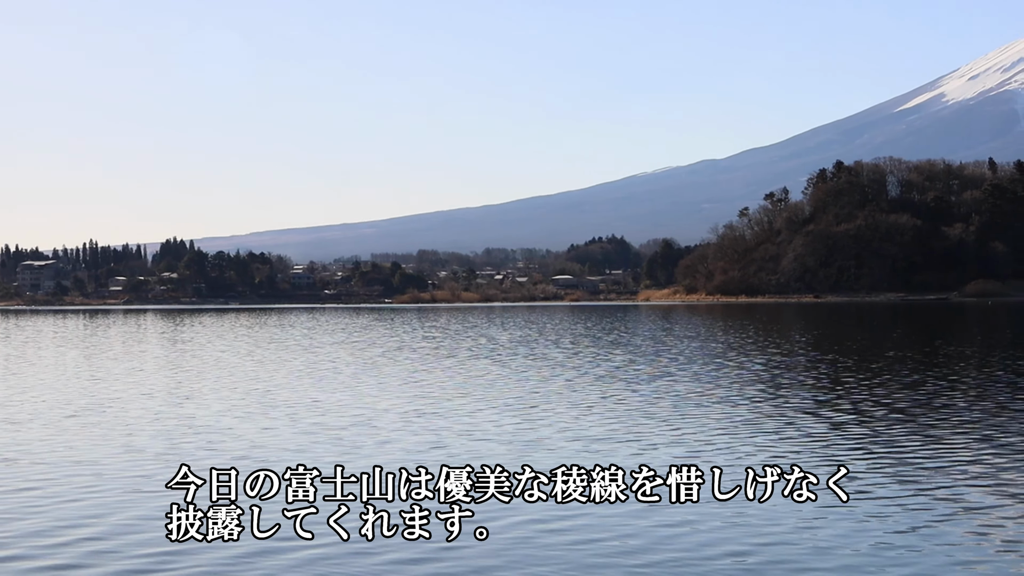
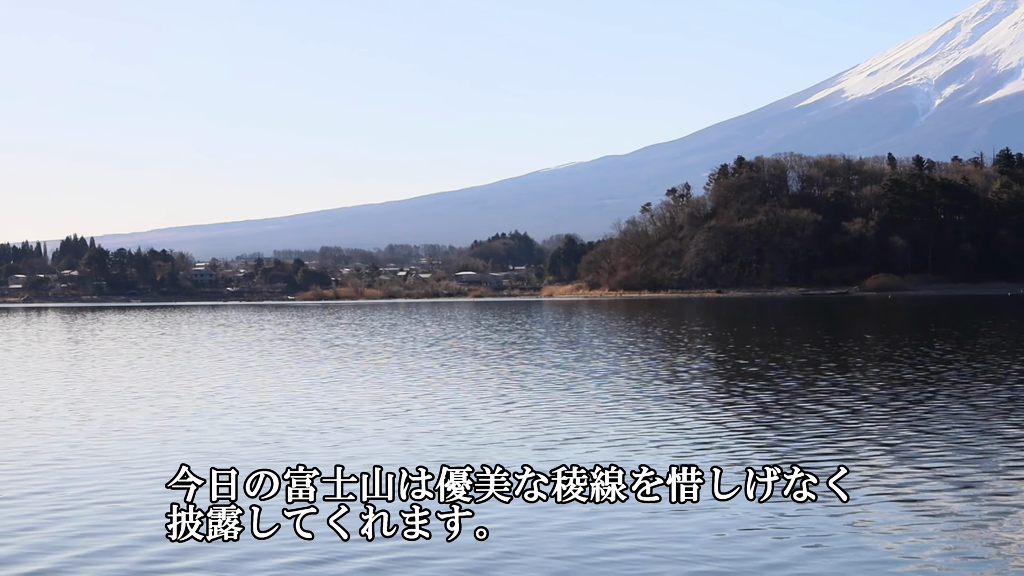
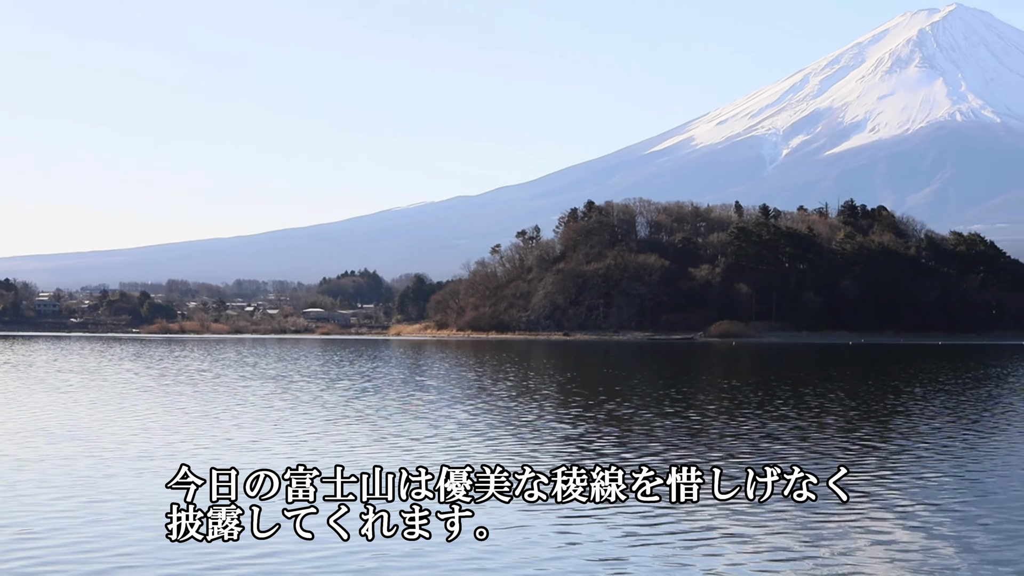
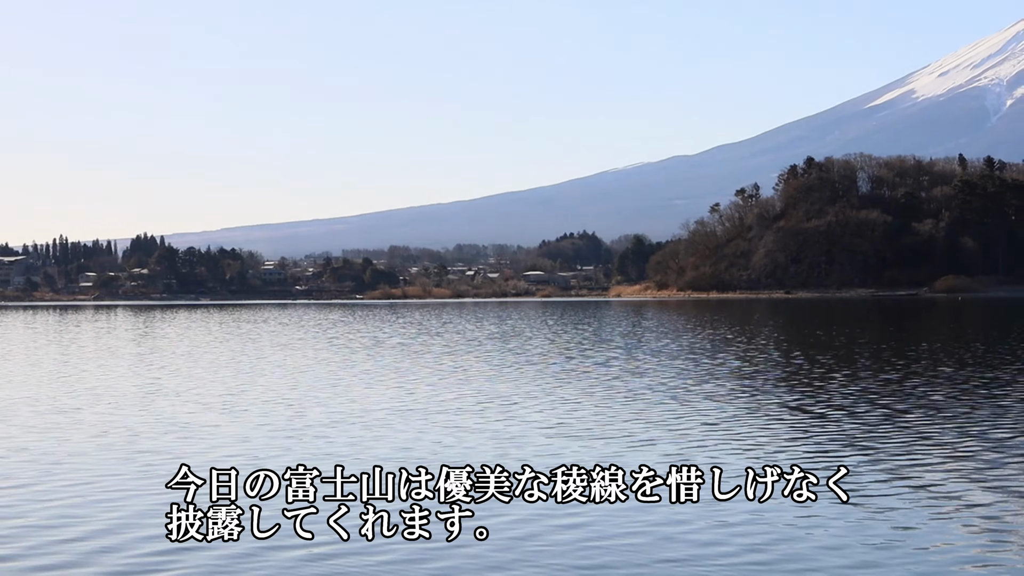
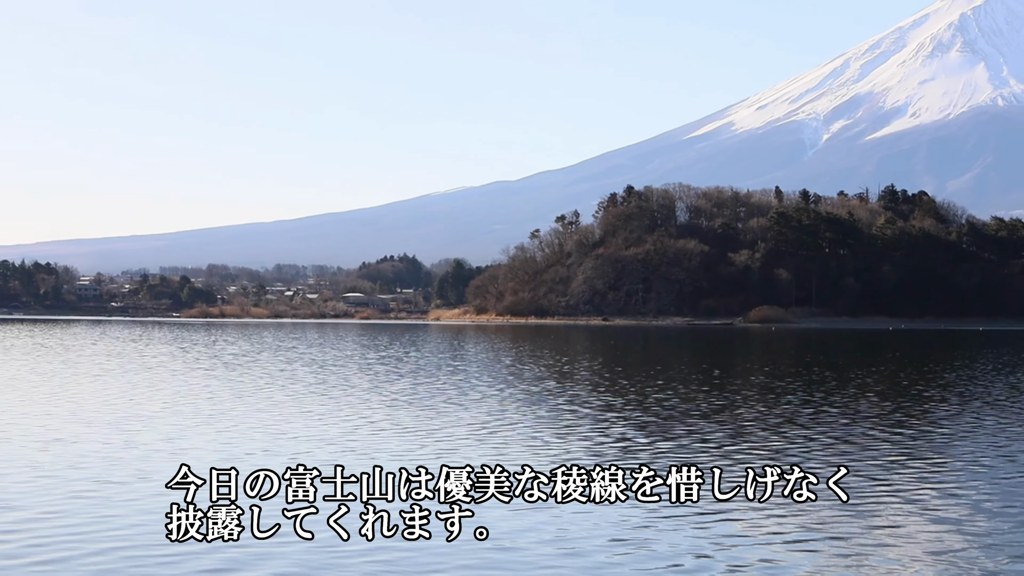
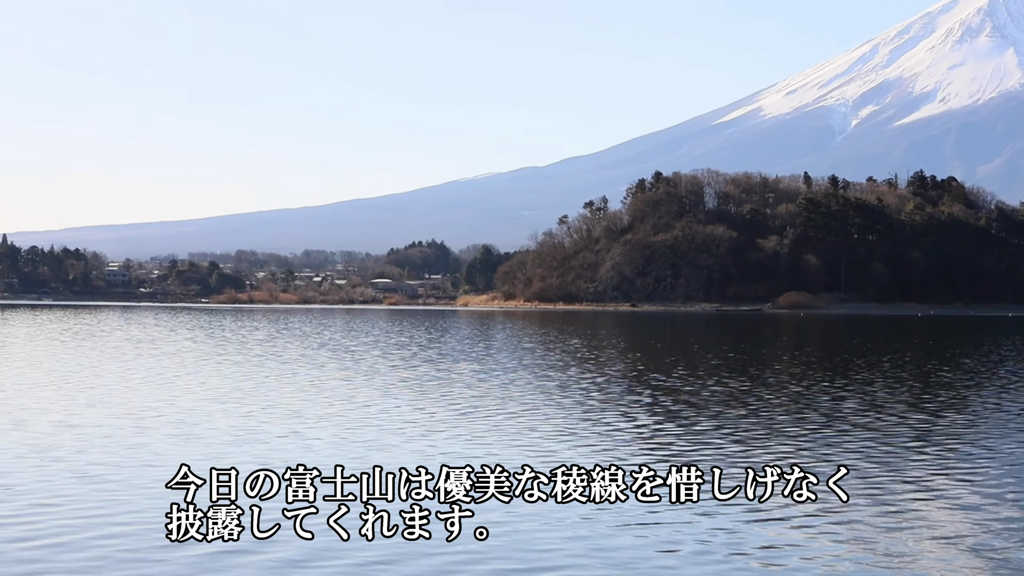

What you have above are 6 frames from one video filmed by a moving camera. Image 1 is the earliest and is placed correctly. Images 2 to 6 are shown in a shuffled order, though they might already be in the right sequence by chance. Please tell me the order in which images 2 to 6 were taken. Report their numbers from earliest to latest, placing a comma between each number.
4, 2, 6, 5, 3
